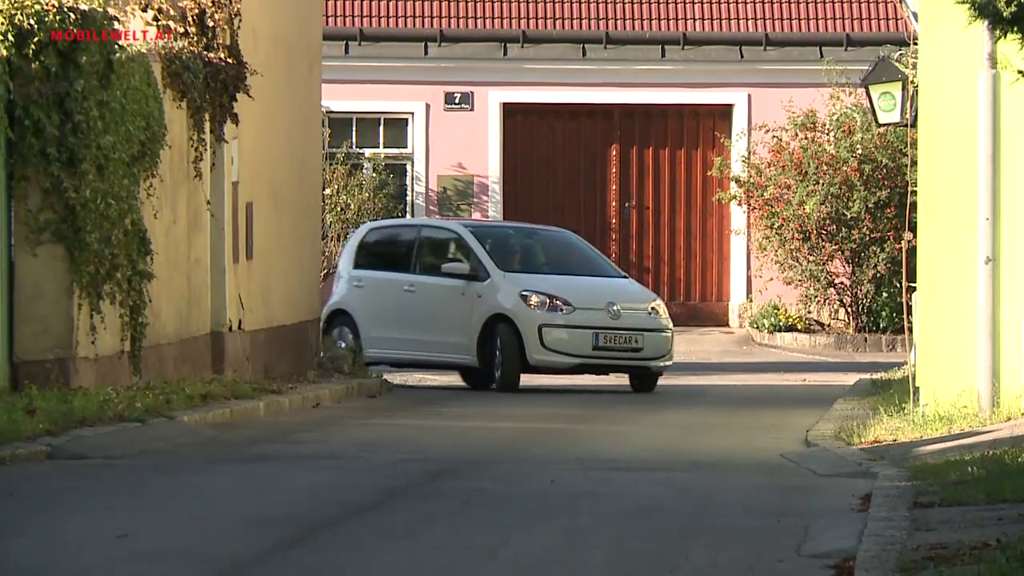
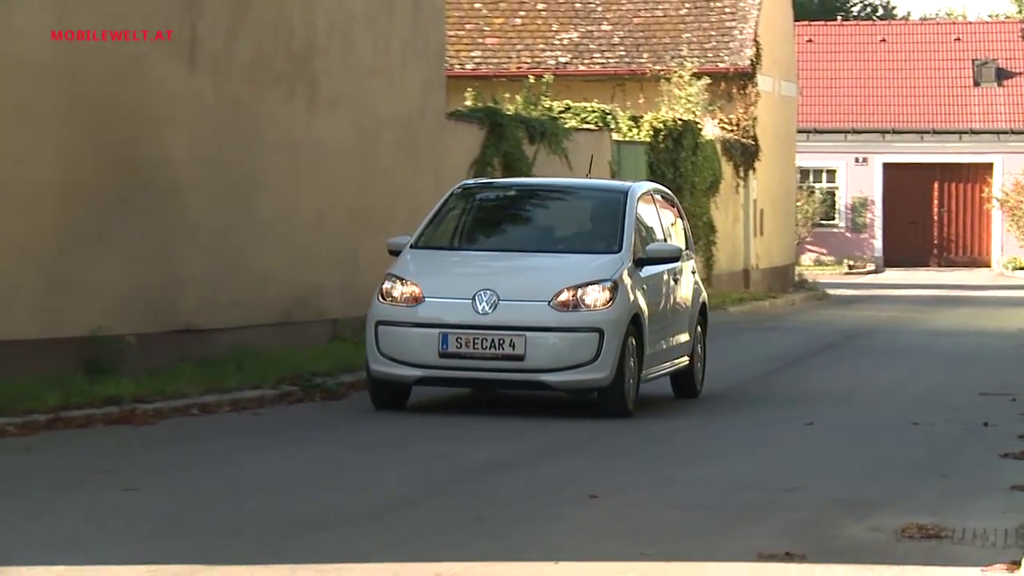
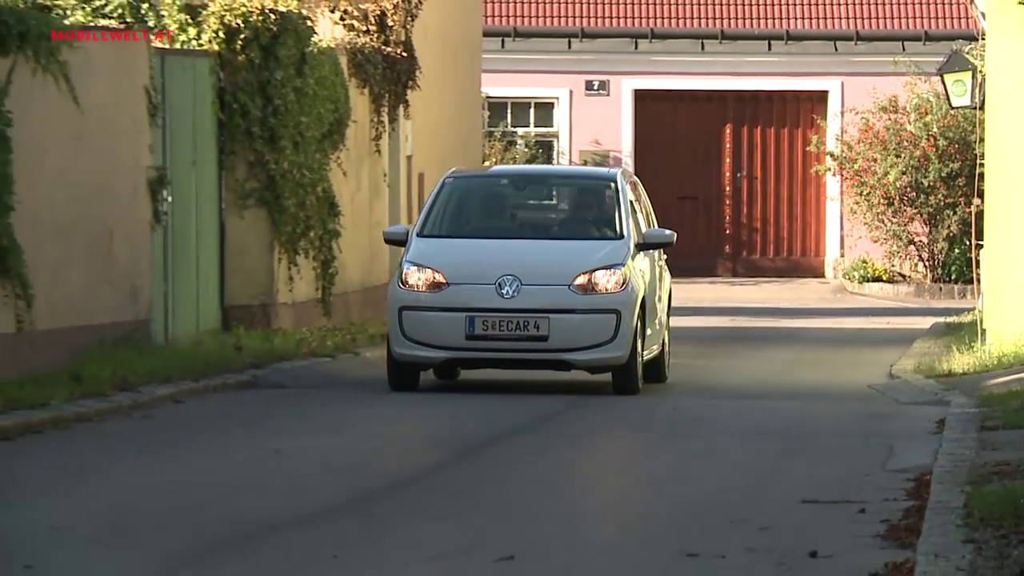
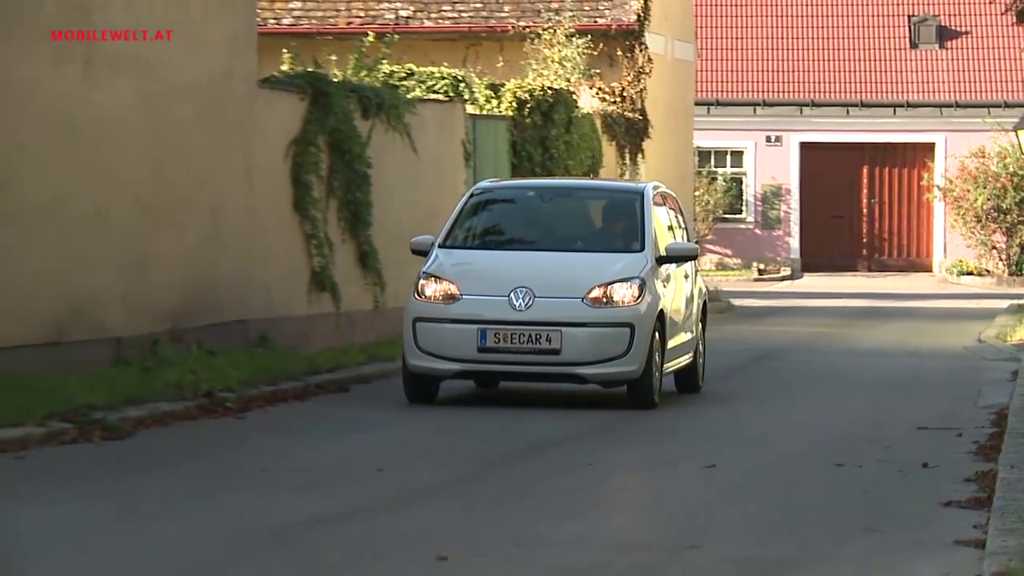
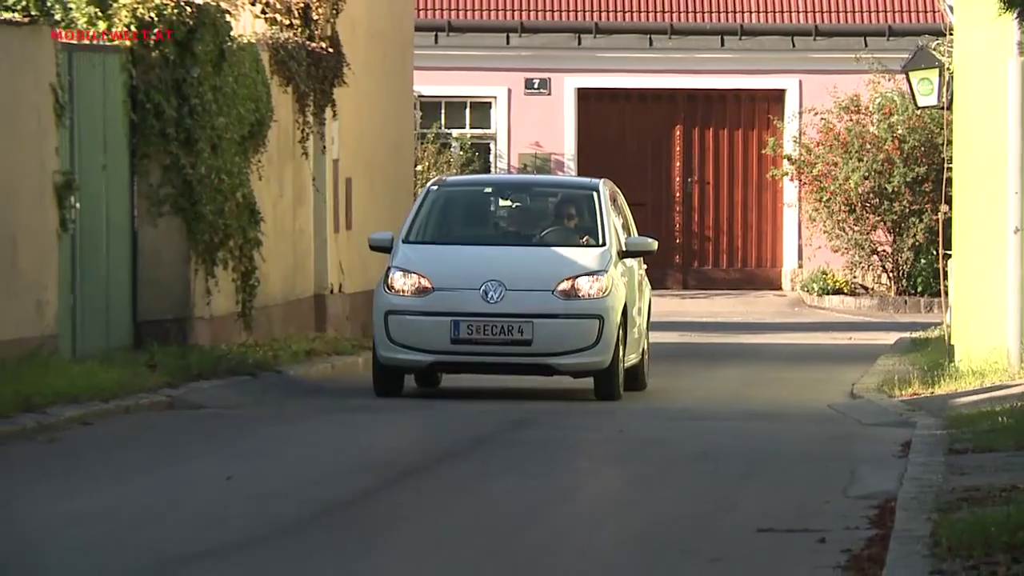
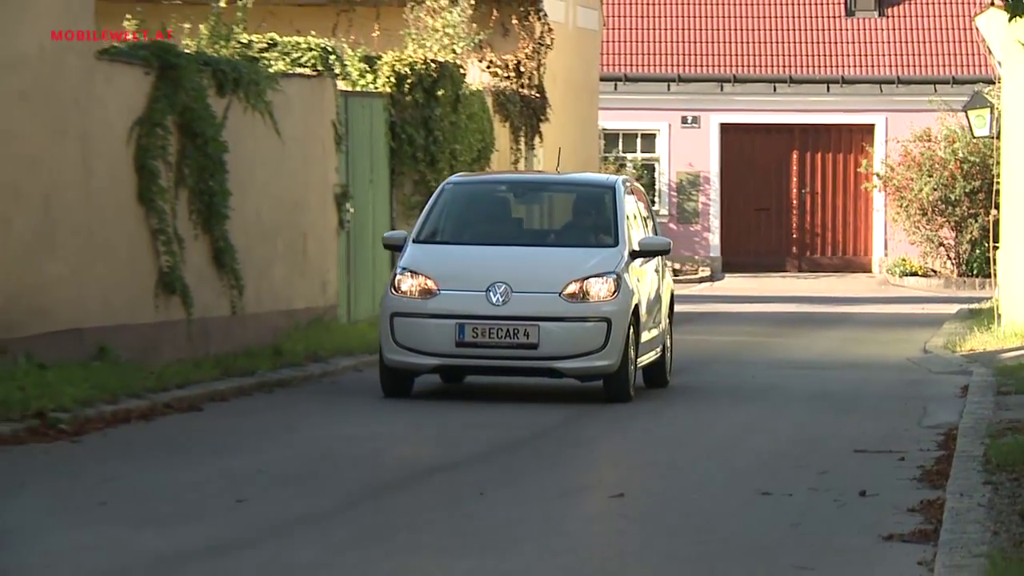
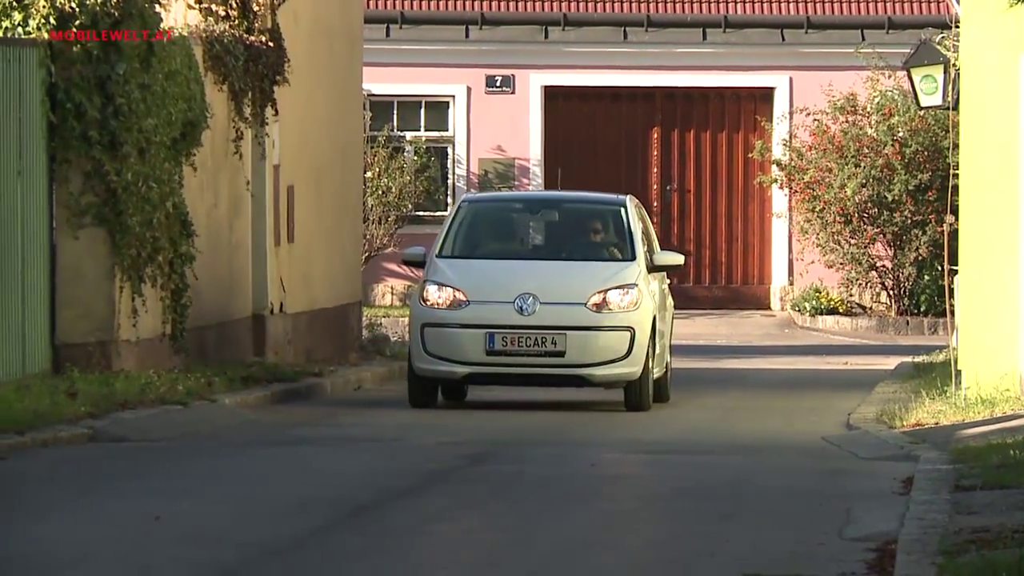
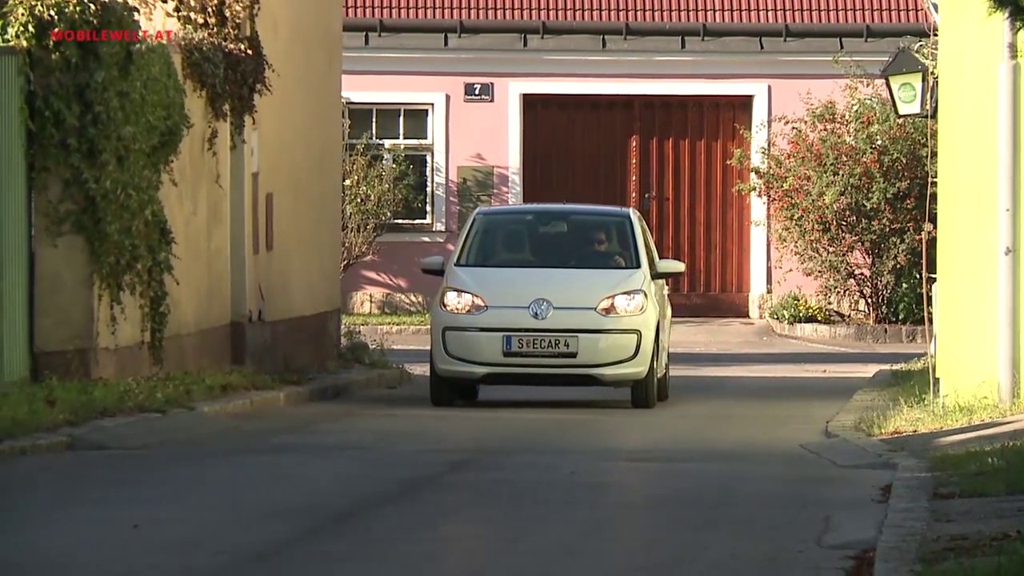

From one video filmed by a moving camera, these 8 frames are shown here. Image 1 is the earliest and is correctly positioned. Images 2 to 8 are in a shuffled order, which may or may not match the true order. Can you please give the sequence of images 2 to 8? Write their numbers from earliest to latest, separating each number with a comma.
8, 7, 5, 3, 6, 4, 2
